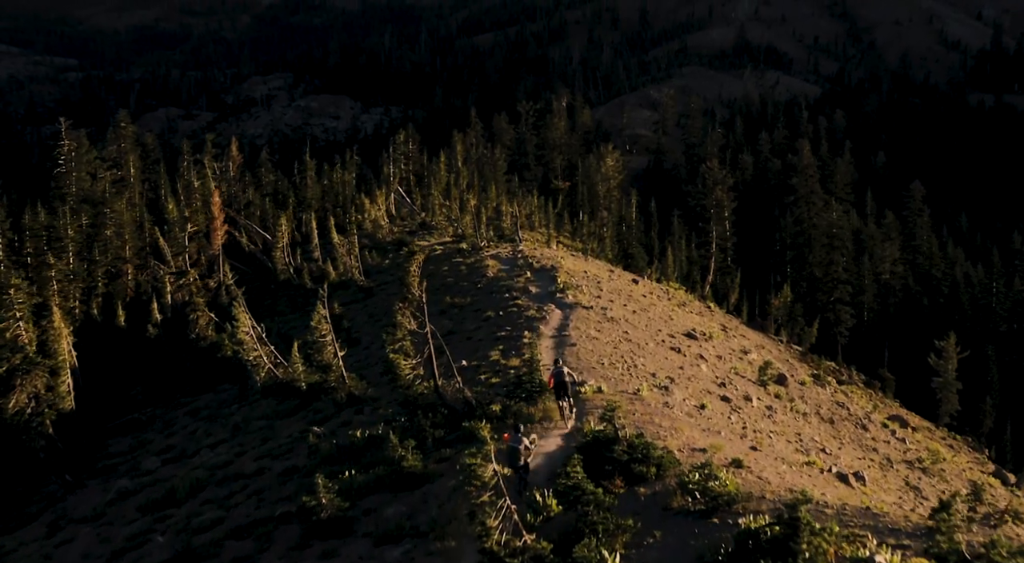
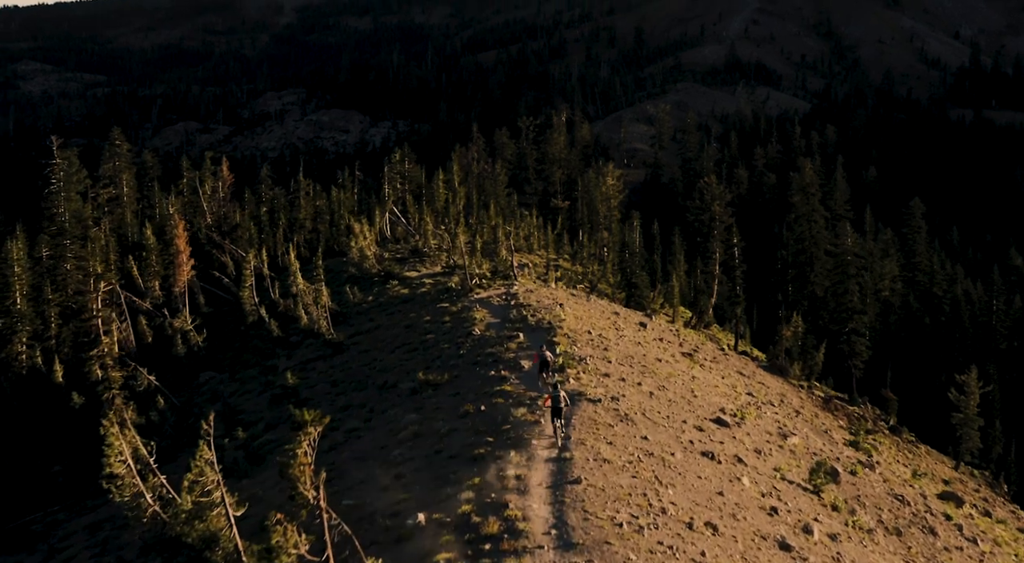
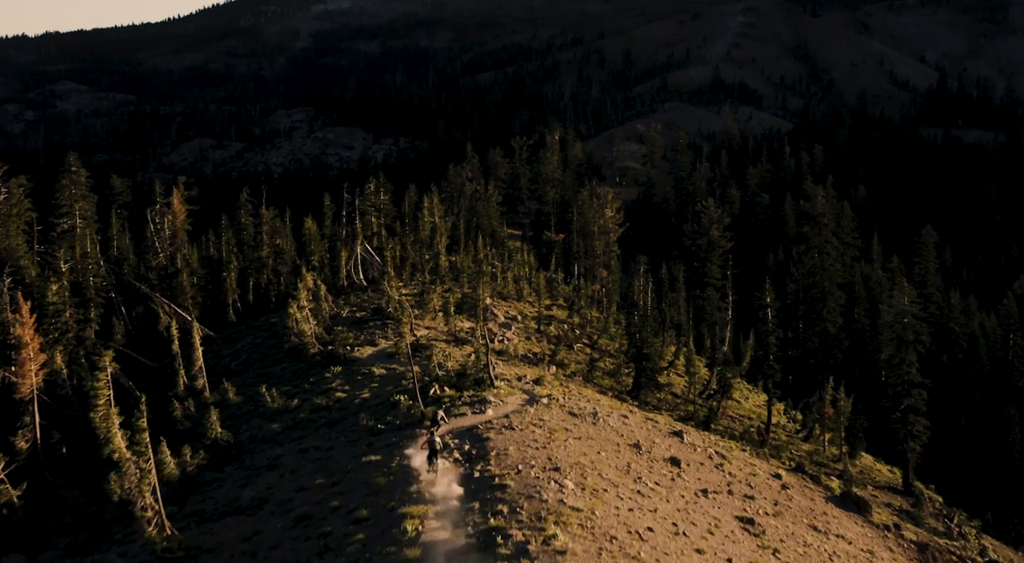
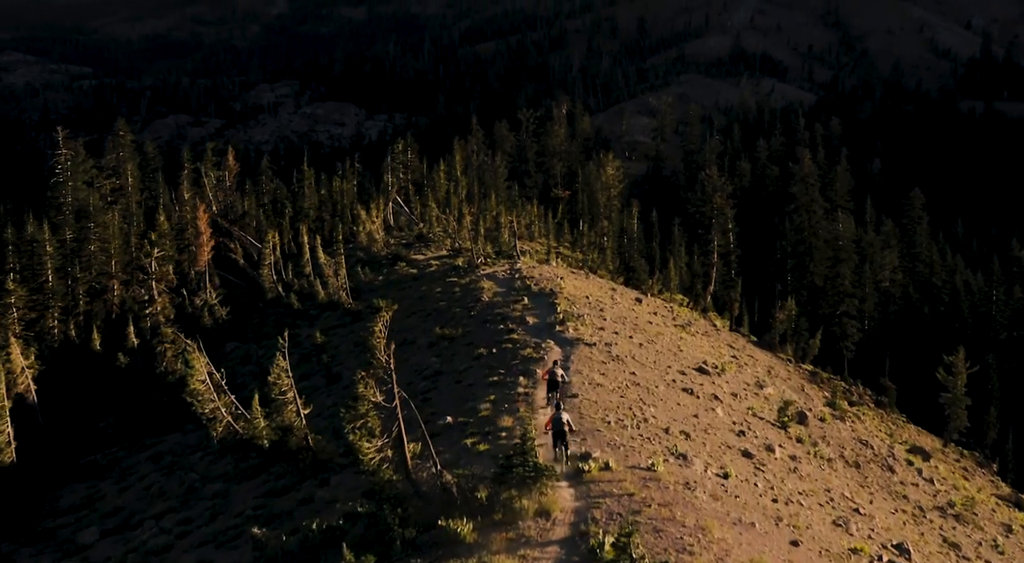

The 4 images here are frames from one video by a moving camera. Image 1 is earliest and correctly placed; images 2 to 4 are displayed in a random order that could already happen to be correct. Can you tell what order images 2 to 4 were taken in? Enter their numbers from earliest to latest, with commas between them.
4, 2, 3
